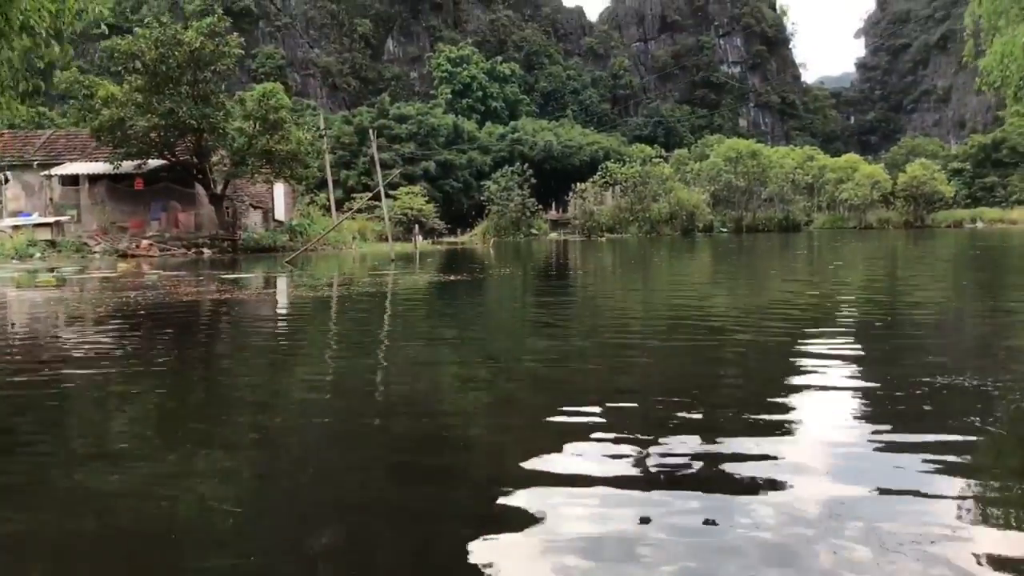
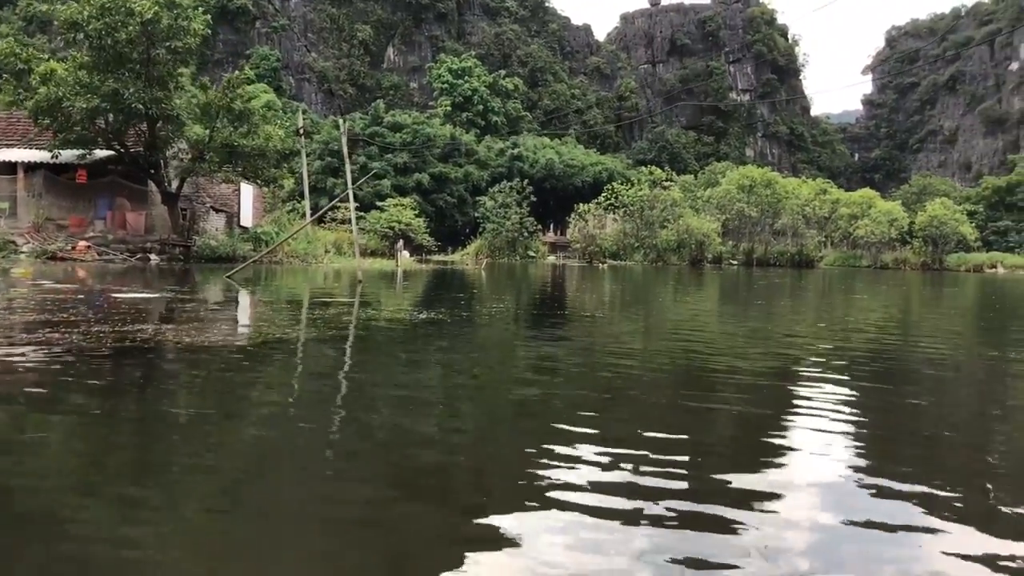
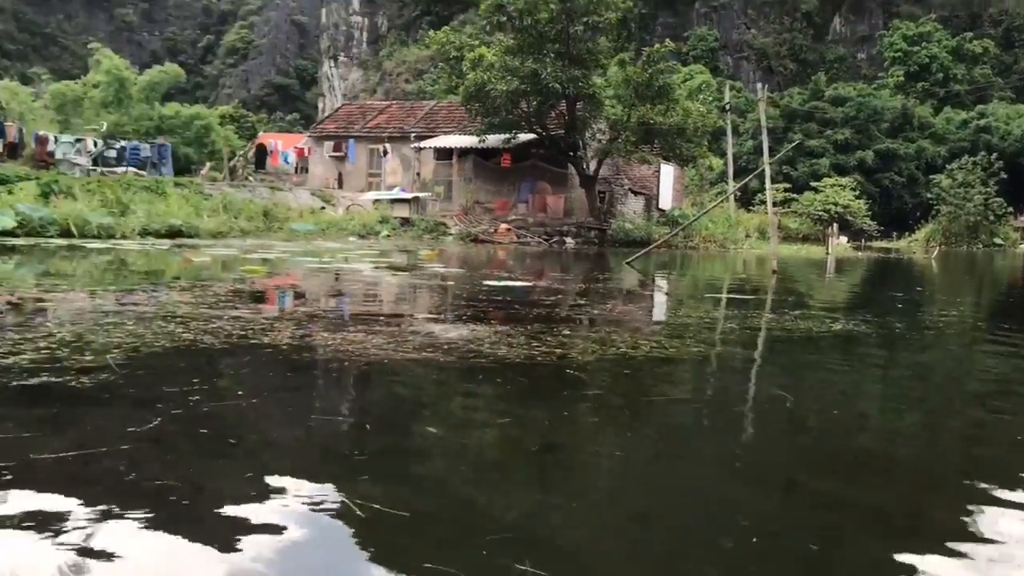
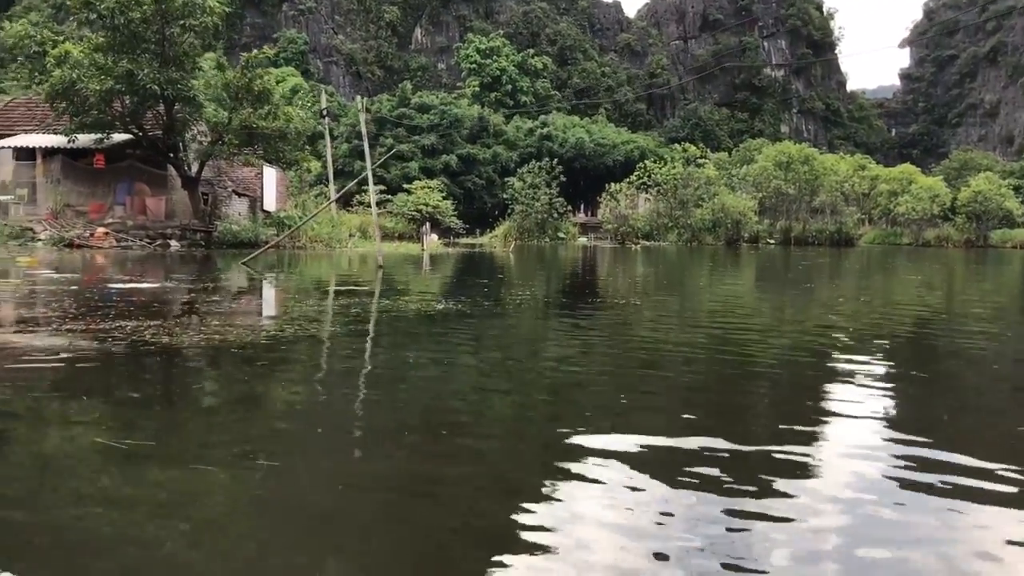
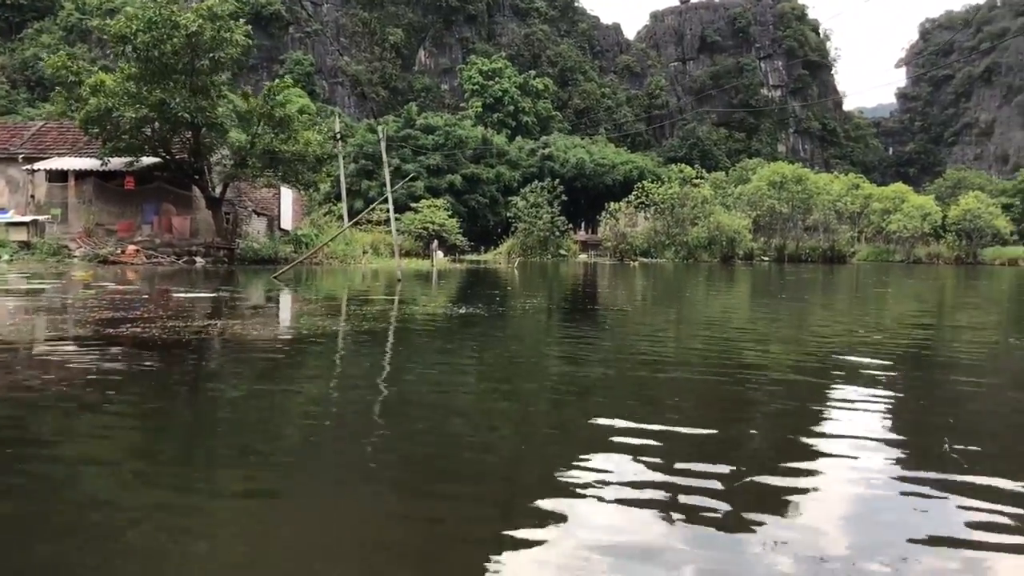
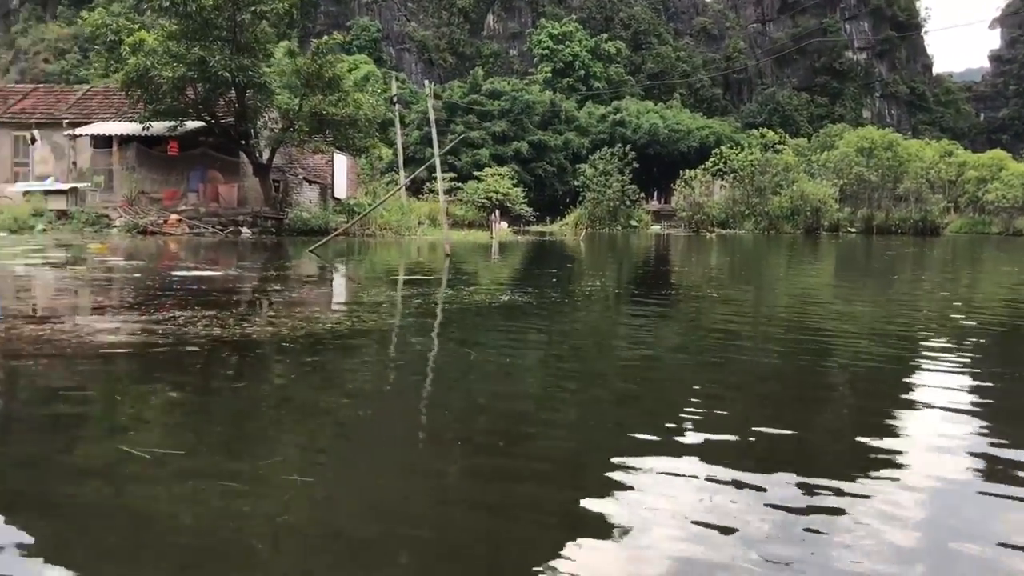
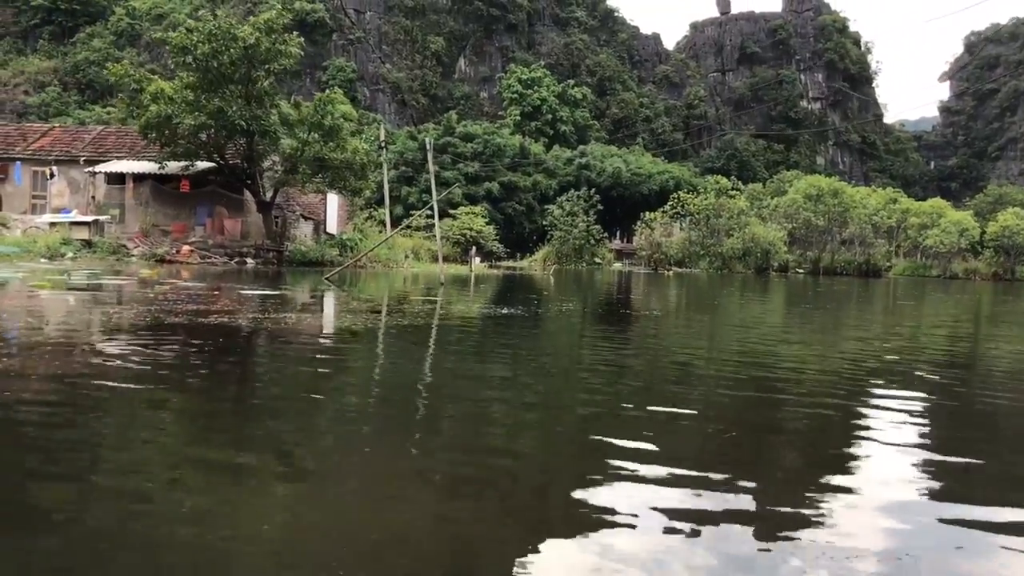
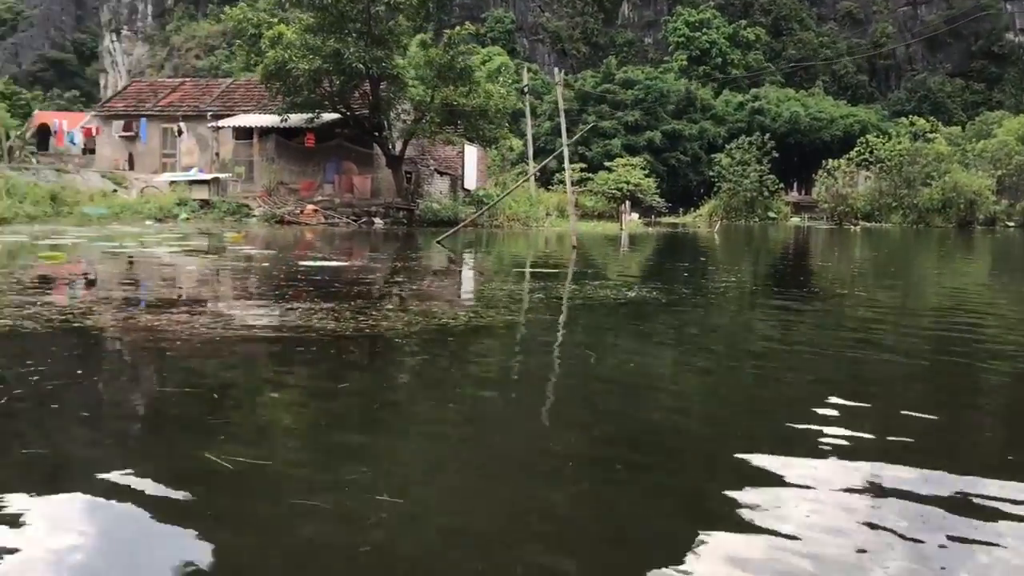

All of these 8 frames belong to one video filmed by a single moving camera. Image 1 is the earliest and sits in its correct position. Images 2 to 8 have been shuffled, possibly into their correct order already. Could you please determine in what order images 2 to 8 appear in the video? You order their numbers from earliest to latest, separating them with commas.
7, 5, 2, 4, 6, 8, 3
